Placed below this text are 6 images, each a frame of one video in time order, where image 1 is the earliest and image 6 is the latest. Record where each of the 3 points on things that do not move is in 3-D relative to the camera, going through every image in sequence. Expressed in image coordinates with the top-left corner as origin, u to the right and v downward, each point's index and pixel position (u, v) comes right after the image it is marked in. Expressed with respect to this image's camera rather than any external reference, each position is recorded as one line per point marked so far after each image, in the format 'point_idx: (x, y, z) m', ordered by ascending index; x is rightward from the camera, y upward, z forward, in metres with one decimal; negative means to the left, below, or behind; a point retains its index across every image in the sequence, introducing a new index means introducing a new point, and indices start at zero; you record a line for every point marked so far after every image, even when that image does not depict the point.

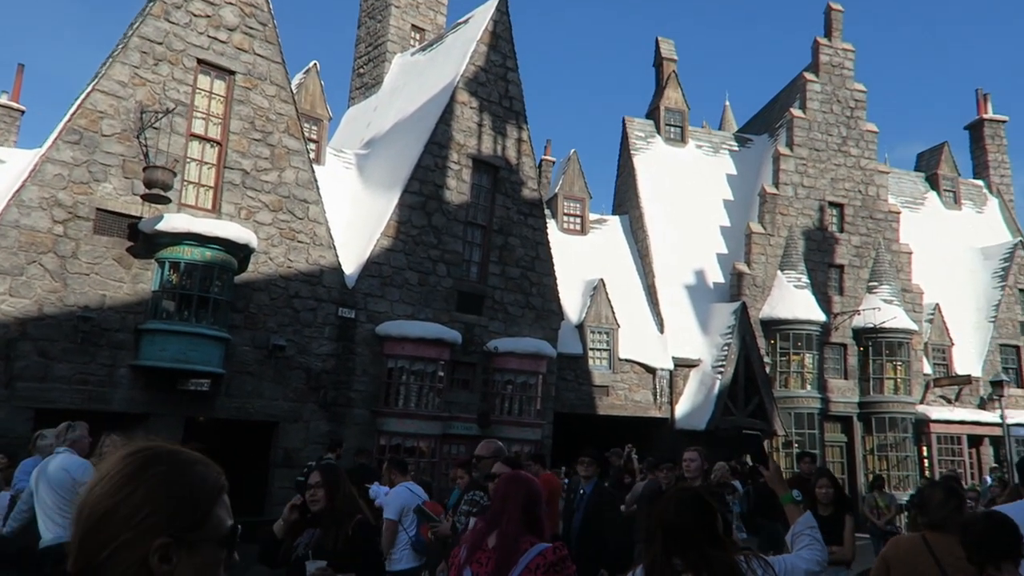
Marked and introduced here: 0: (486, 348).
0: (-0.4, -1.0, +13.6) m
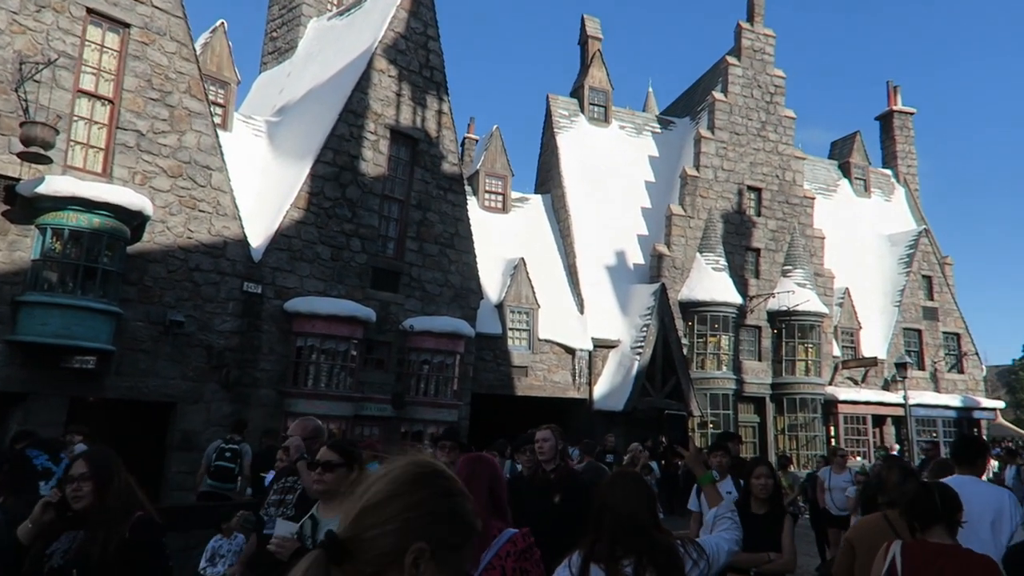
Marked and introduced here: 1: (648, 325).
0: (-1.8, -0.6, +13.2) m
1: (+2.8, -0.8, +16.4) m
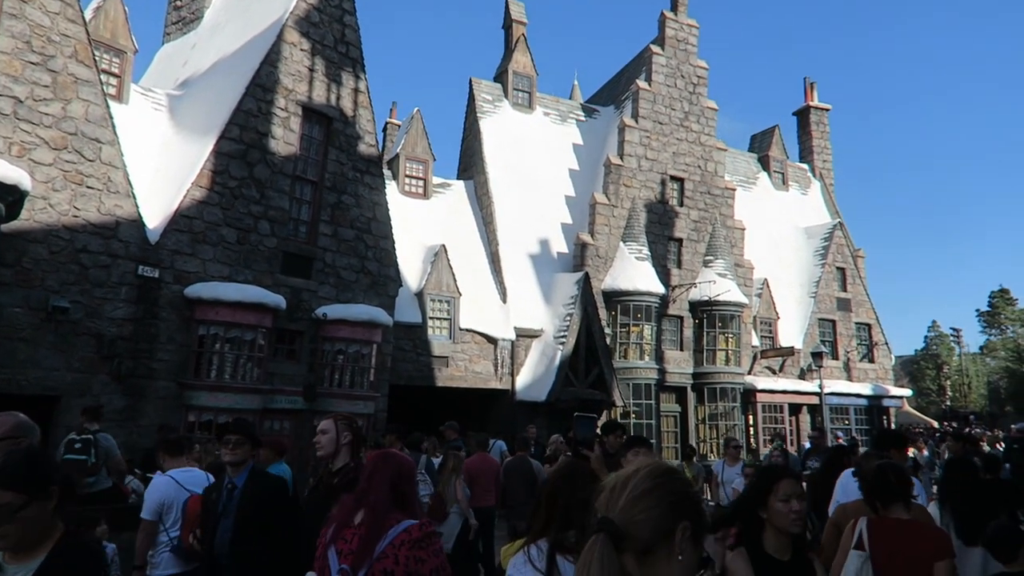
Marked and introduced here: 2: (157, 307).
0: (-3.1, -0.4, +12.5) m
1: (+1.2, -0.5, +16.1) m
2: (-4.7, -0.3, +10.6) m
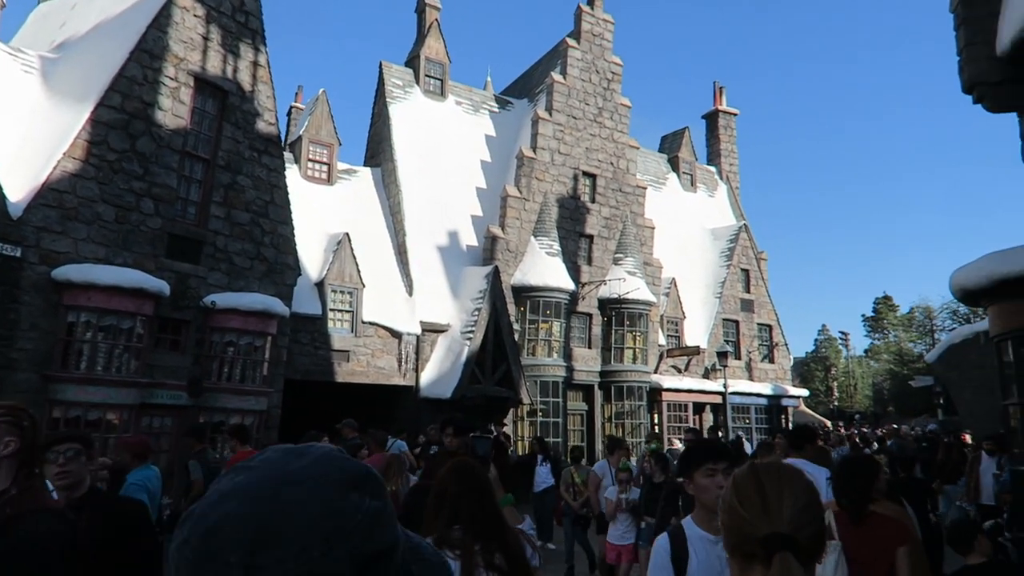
0: (-4.5, -0.2, +11.5) m
1: (-0.6, -0.4, +15.6) m
2: (-5.9, 0.0, +9.5) m
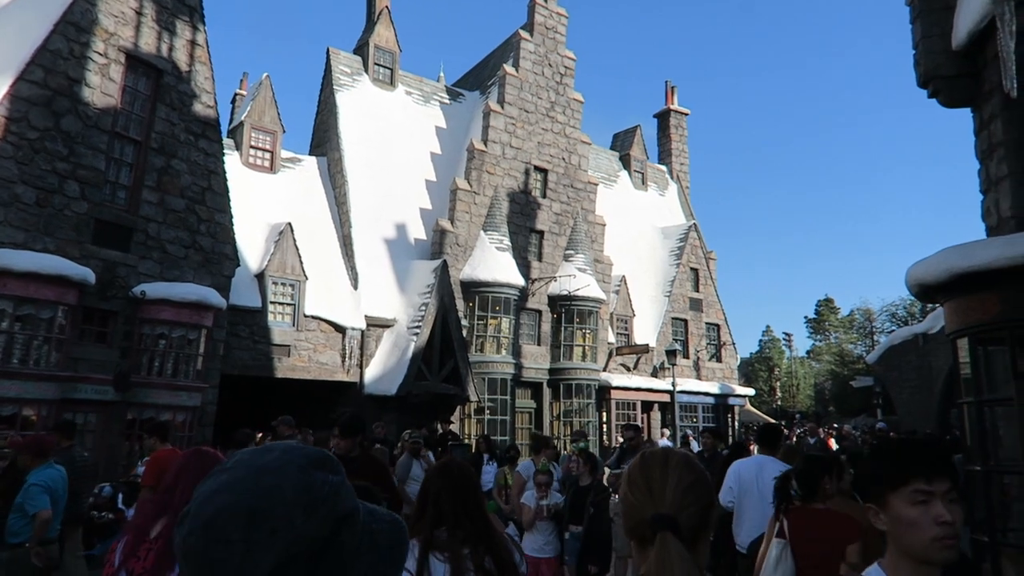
0: (-5.2, -0.1, +10.9) m
1: (-1.6, -0.3, +15.2) m
2: (-6.5, +0.1, +8.8) m
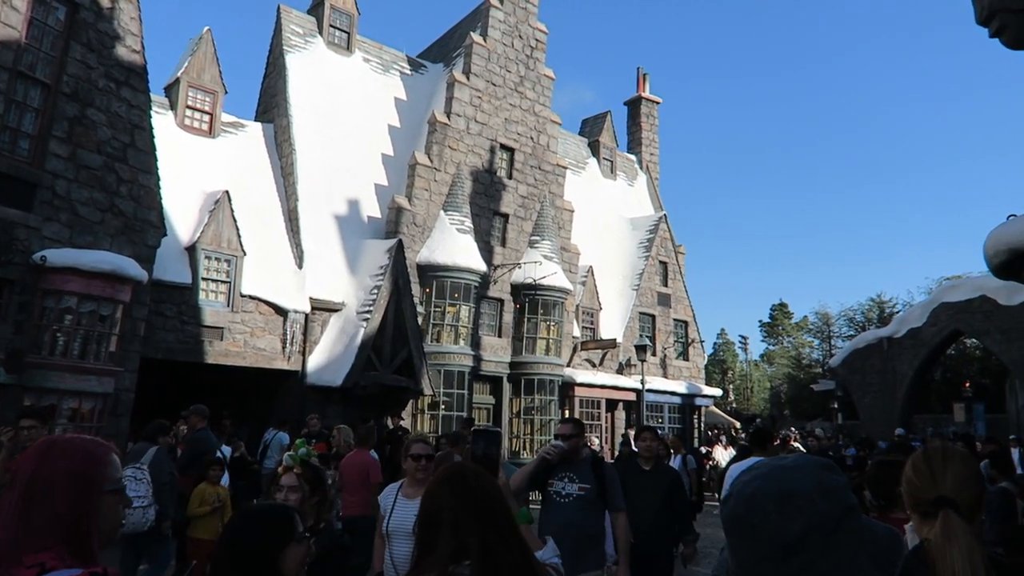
0: (-5.7, +0.3, +9.4) m
1: (-2.3, 0.0, +13.9) m
2: (-6.8, +0.6, +7.2) m
